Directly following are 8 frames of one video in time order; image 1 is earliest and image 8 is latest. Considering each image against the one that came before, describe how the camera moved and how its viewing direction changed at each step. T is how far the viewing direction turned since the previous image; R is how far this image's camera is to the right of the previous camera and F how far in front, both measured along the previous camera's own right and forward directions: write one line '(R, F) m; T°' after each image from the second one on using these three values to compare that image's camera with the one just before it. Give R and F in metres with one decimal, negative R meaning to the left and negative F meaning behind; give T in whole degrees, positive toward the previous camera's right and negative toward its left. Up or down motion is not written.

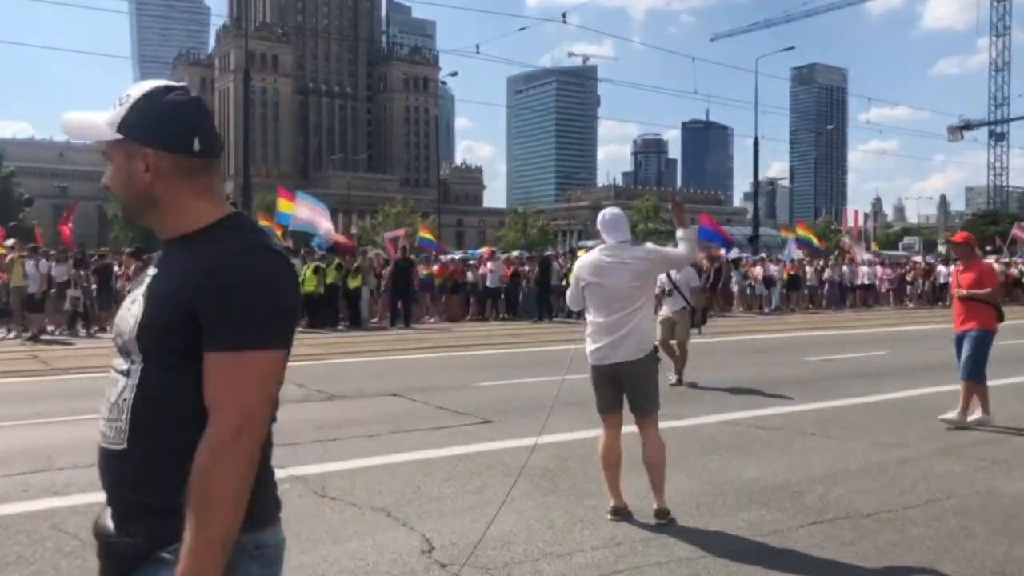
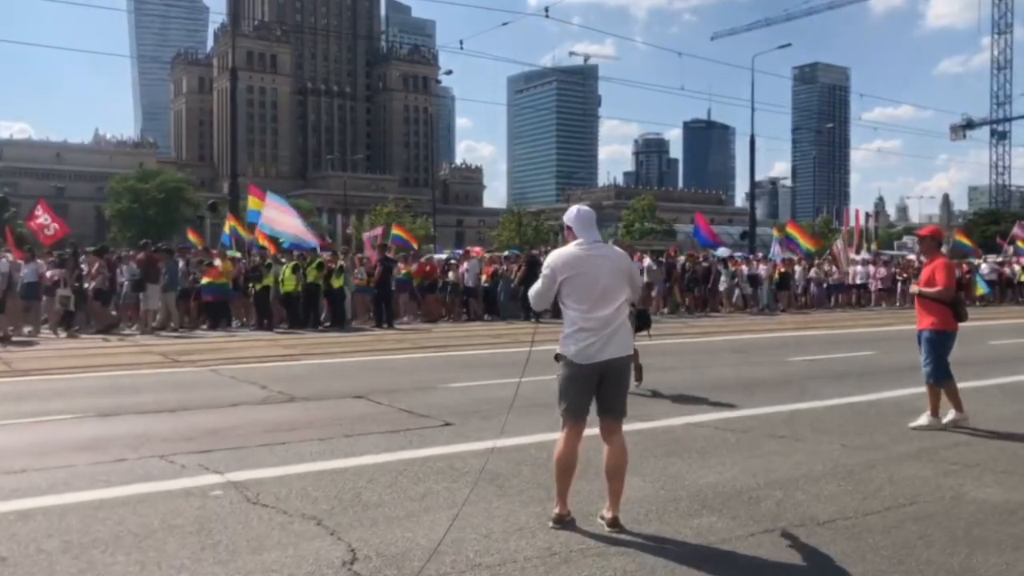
(+0.4, +0.3) m; 0°
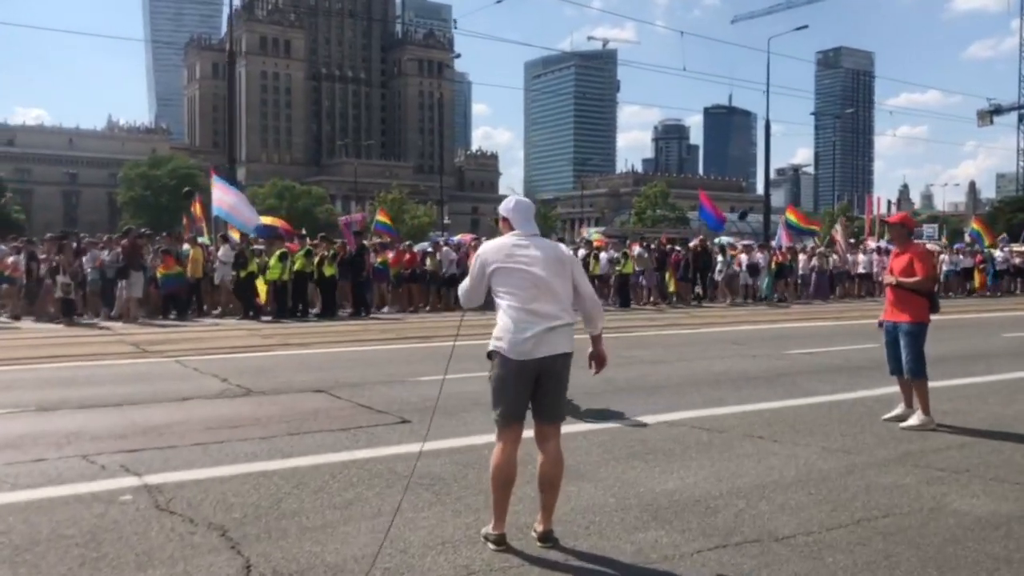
(+0.6, +0.5) m; -1°
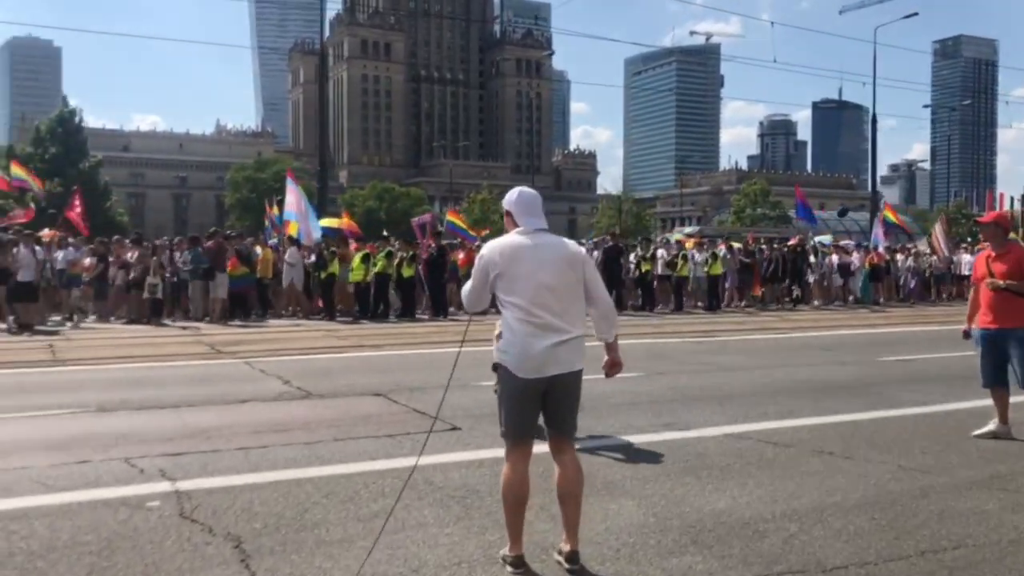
(+0.4, +0.3) m; -6°
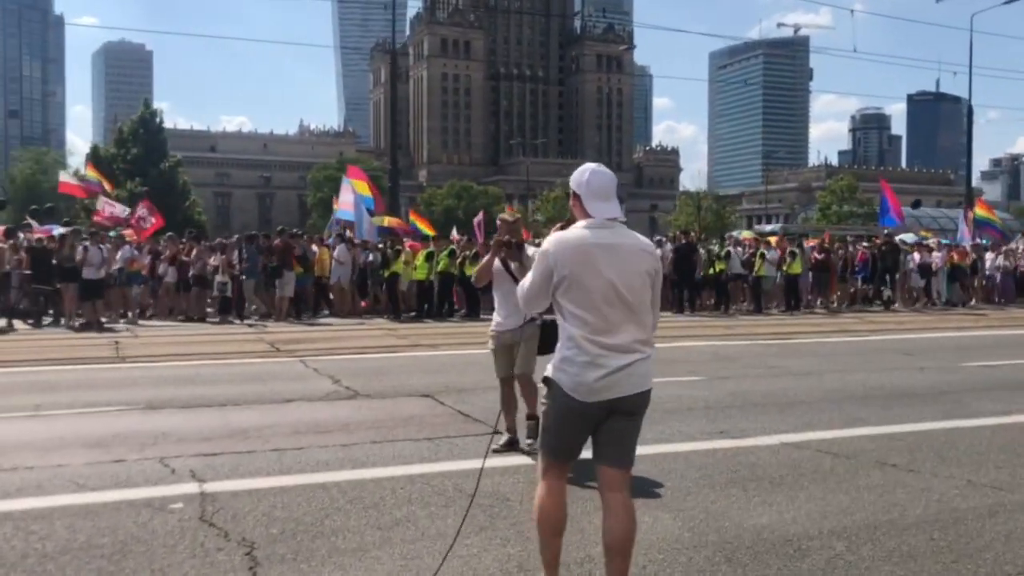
(+0.3, +0.3) m; -5°
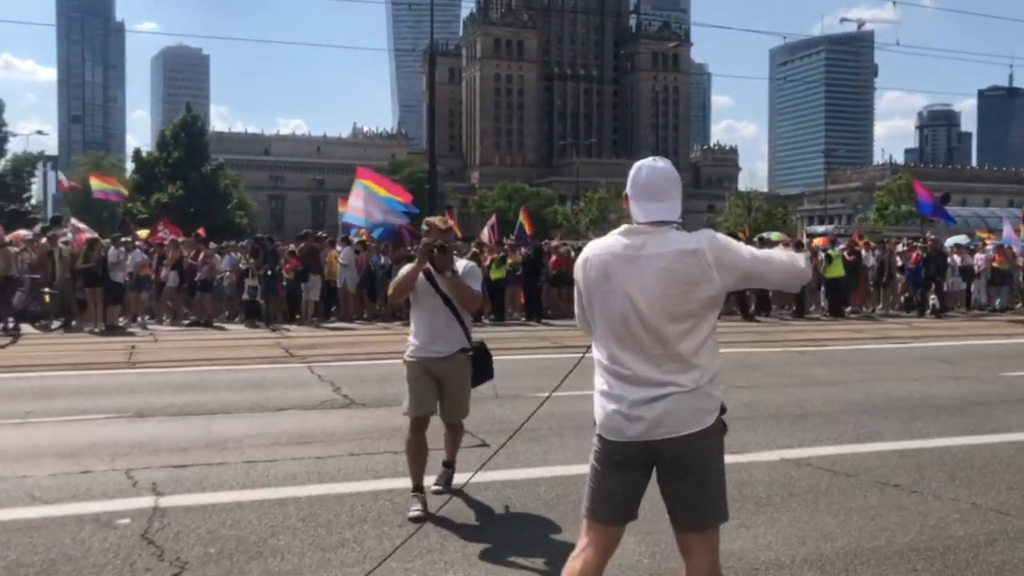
(+0.6, +0.3) m; -4°
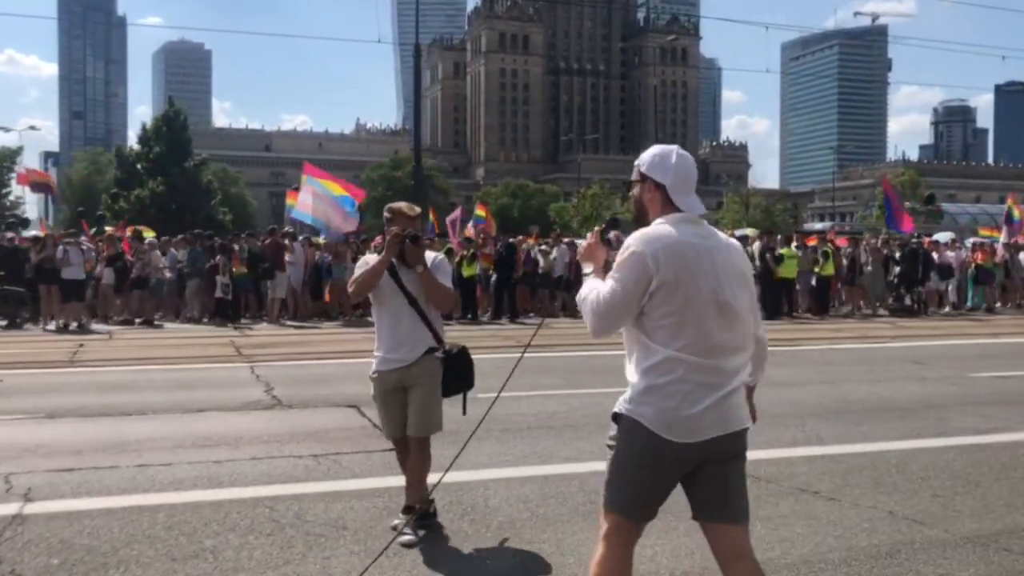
(+0.8, +0.3) m; -1°
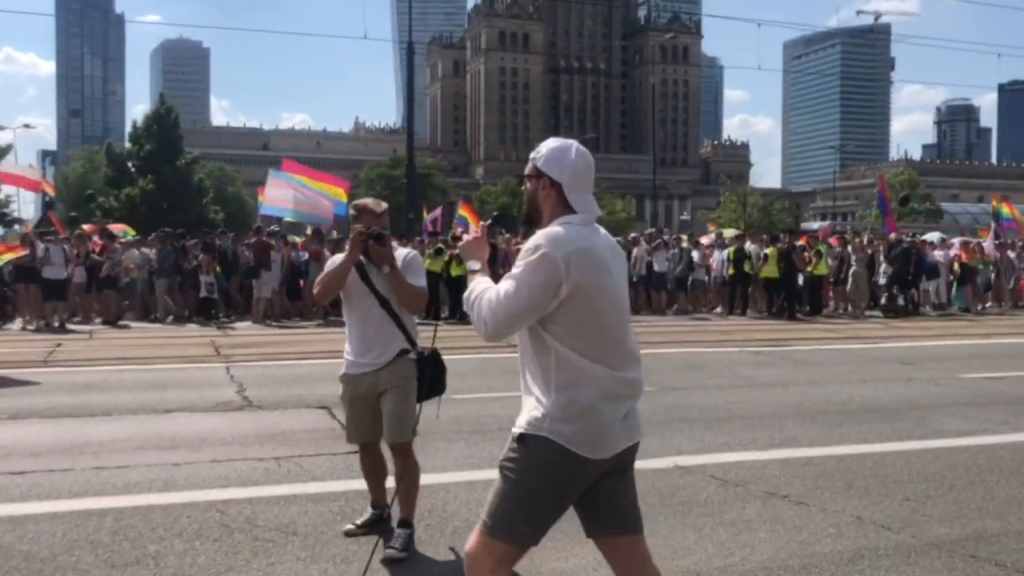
(+0.3, +0.1) m; 0°
